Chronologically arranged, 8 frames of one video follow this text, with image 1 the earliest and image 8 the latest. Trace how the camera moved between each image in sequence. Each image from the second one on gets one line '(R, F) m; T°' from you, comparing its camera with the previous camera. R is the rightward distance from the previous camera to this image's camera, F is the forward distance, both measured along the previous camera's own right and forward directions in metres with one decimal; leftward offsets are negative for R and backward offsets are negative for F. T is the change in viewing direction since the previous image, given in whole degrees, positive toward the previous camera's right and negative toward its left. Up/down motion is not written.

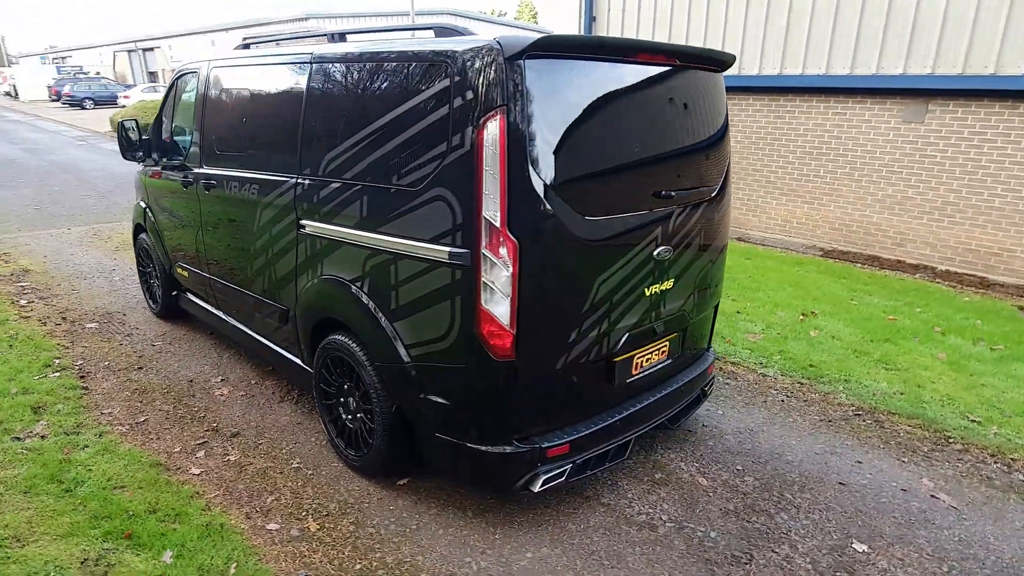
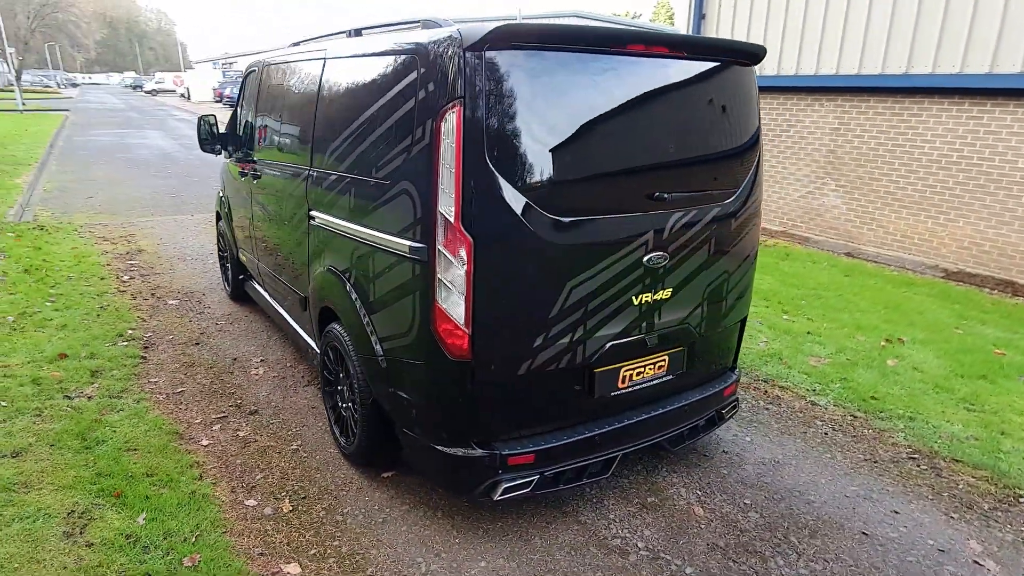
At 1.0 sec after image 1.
(+0.6, +0.2) m; -11°
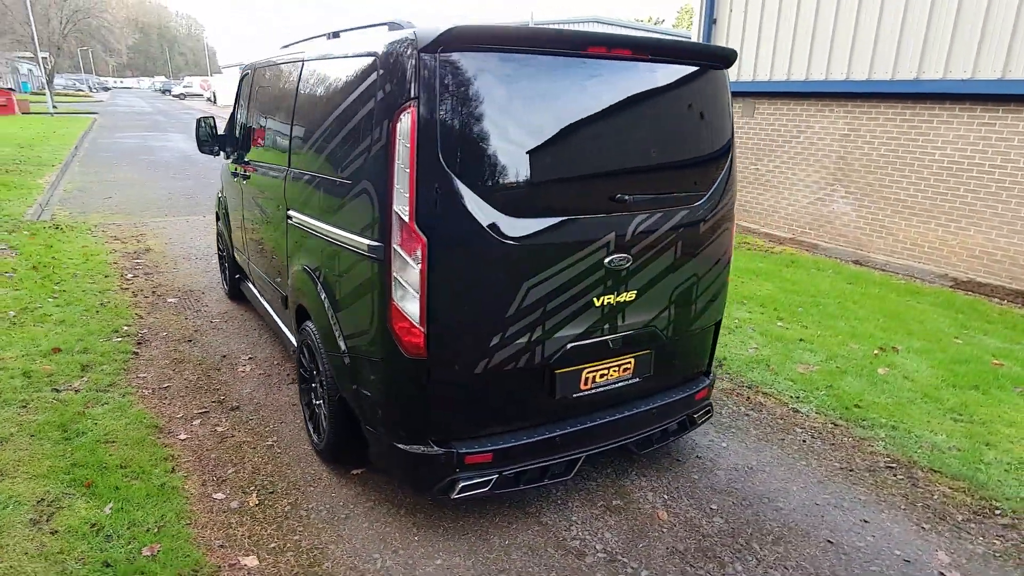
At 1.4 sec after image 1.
(+0.3, 0.0) m; -2°
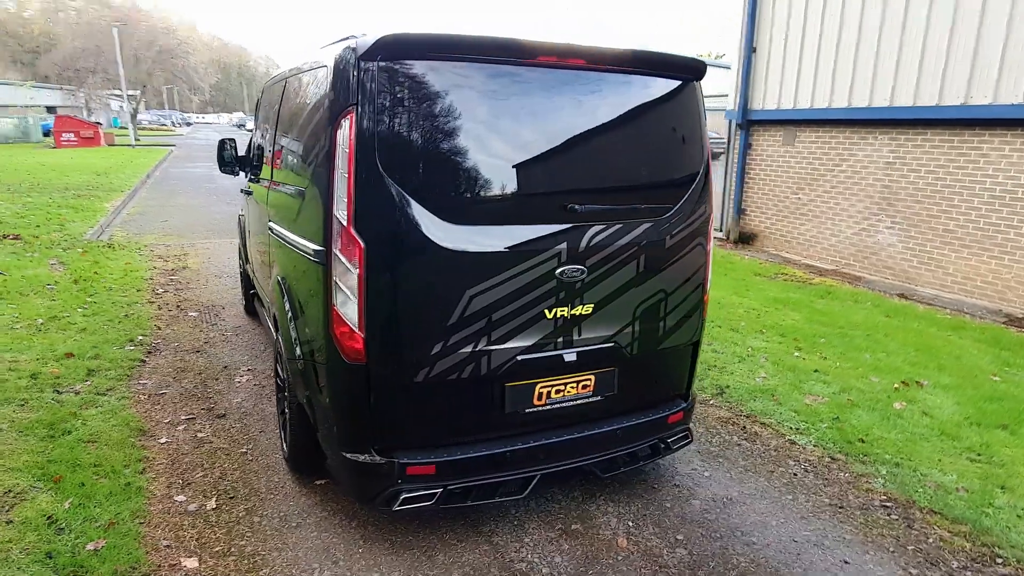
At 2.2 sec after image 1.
(+0.5, +0.1) m; -5°
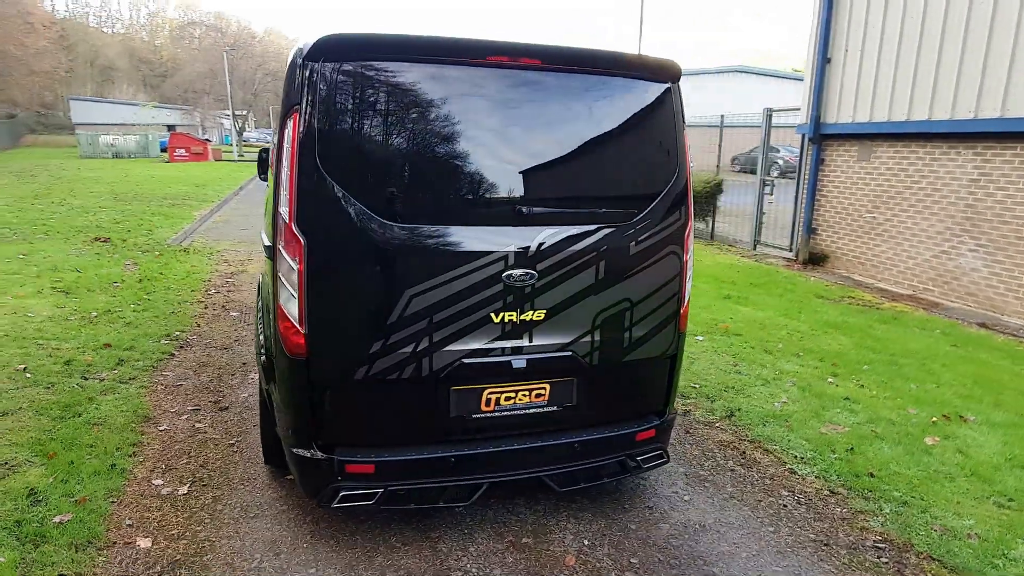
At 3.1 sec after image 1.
(+0.6, +0.1) m; -8°
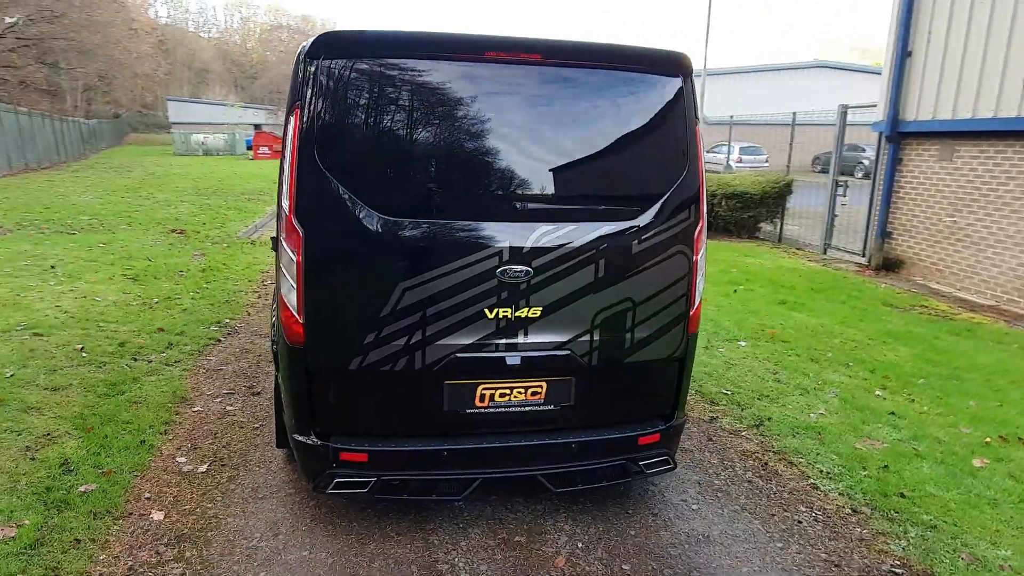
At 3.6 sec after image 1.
(+0.3, 0.0) m; -6°
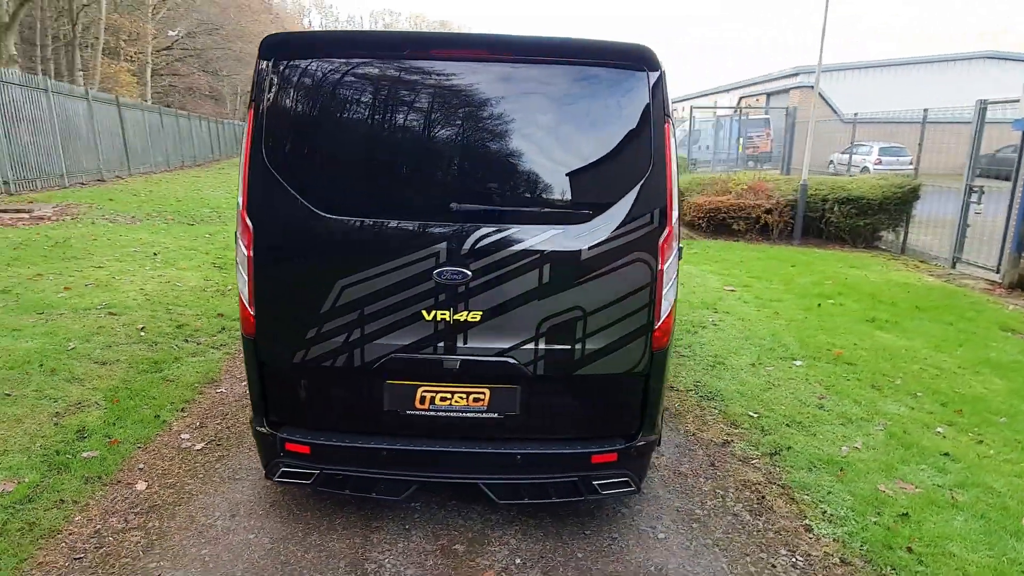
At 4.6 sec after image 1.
(+0.7, +0.2) m; -11°
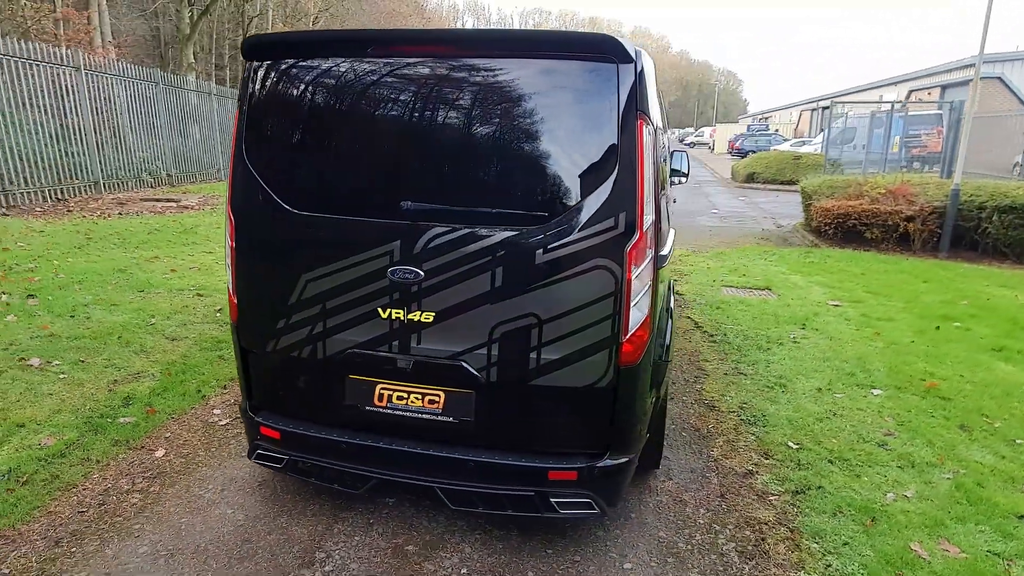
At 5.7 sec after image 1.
(+0.7, +0.2) m; -12°
